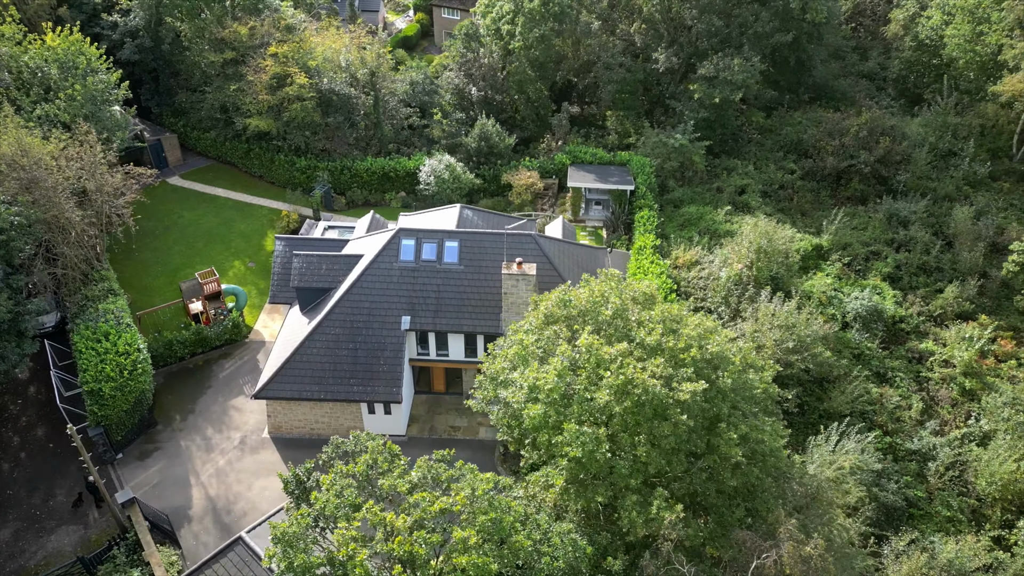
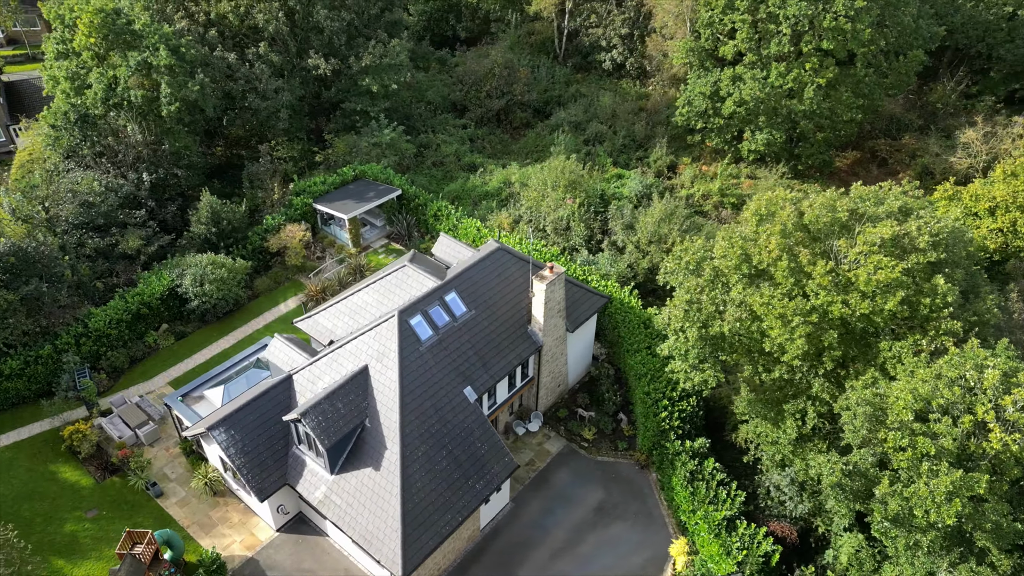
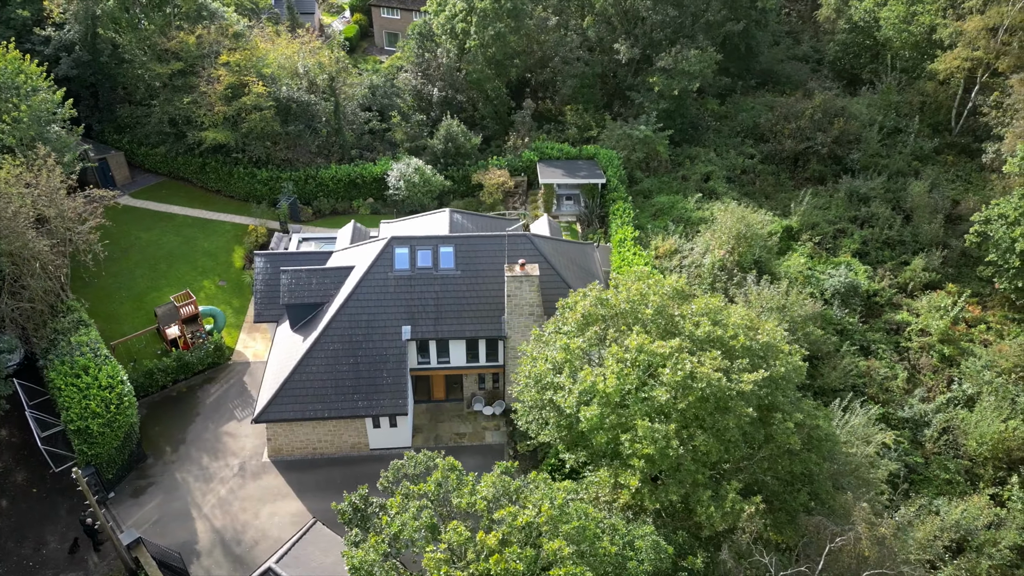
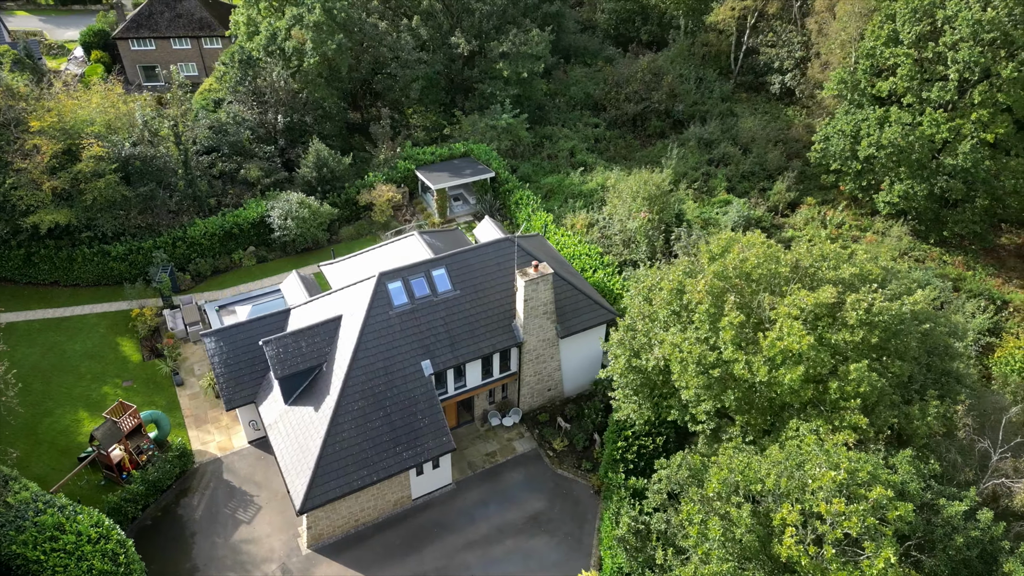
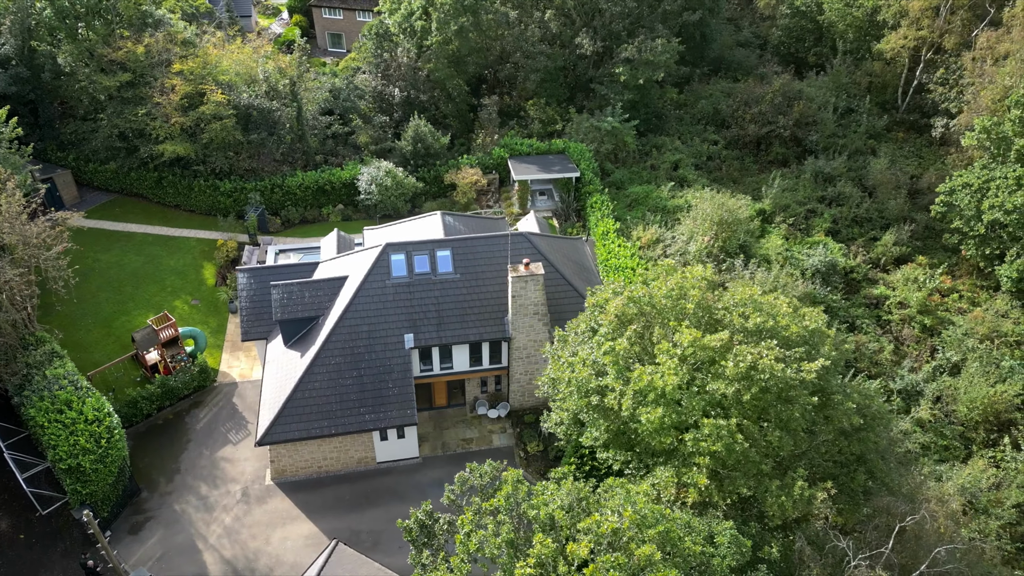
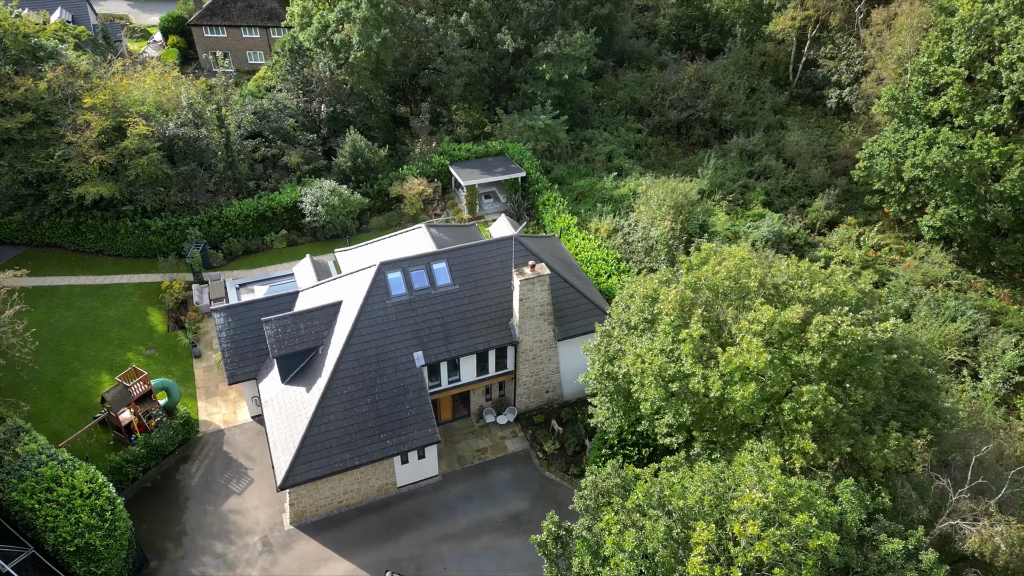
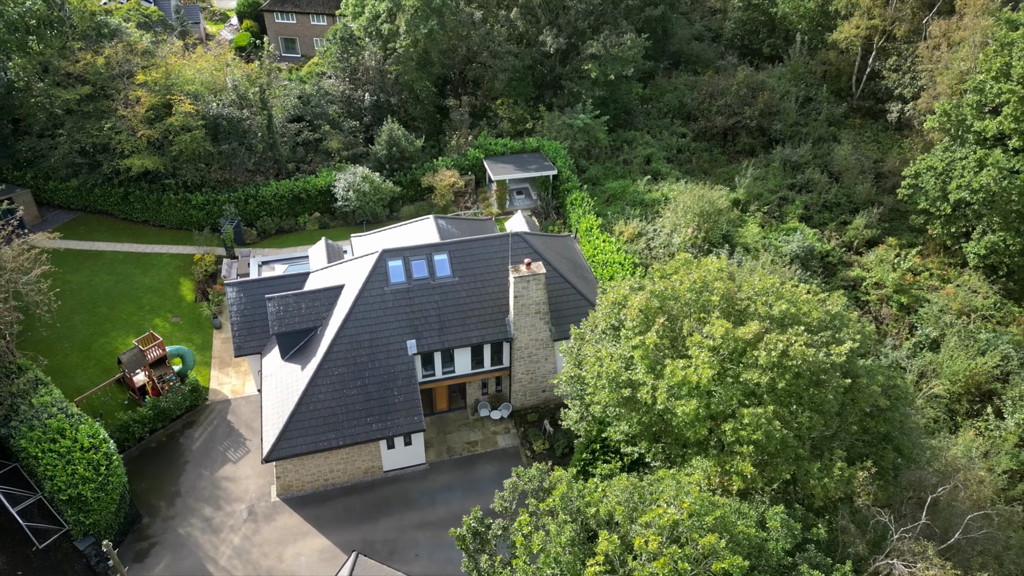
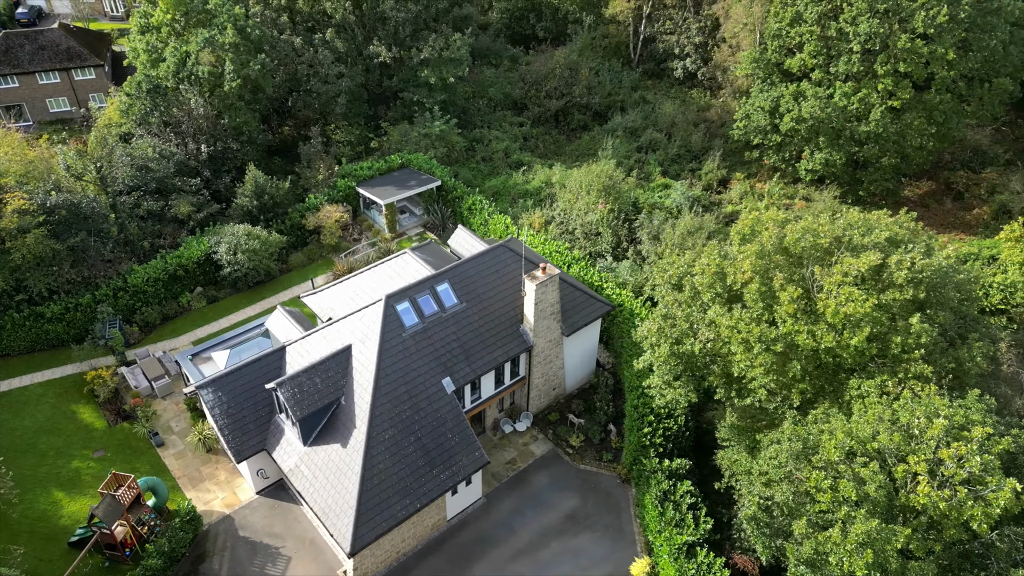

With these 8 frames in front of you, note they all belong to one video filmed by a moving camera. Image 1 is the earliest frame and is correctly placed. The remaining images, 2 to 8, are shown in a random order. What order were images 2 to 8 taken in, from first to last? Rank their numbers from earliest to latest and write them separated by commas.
3, 5, 7, 6, 4, 8, 2
